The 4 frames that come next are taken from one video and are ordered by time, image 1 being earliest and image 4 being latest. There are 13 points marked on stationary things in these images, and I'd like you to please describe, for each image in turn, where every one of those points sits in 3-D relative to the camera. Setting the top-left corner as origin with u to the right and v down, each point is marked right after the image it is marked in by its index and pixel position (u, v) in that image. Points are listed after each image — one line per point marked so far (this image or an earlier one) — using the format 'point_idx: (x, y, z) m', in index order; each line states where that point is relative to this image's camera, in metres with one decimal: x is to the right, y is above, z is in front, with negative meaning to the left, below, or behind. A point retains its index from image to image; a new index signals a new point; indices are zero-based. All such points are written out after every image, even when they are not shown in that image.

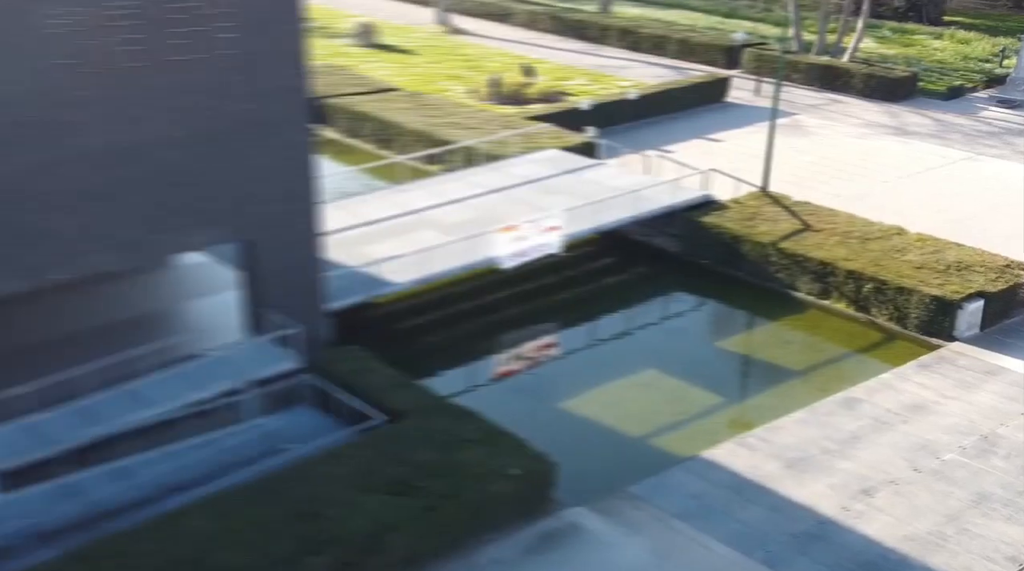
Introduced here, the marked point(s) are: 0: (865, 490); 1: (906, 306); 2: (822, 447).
0: (+4.0, -2.3, +13.3) m
1: (+5.9, -0.2, +17.6) m
2: (+3.8, -1.9, +14.5) m
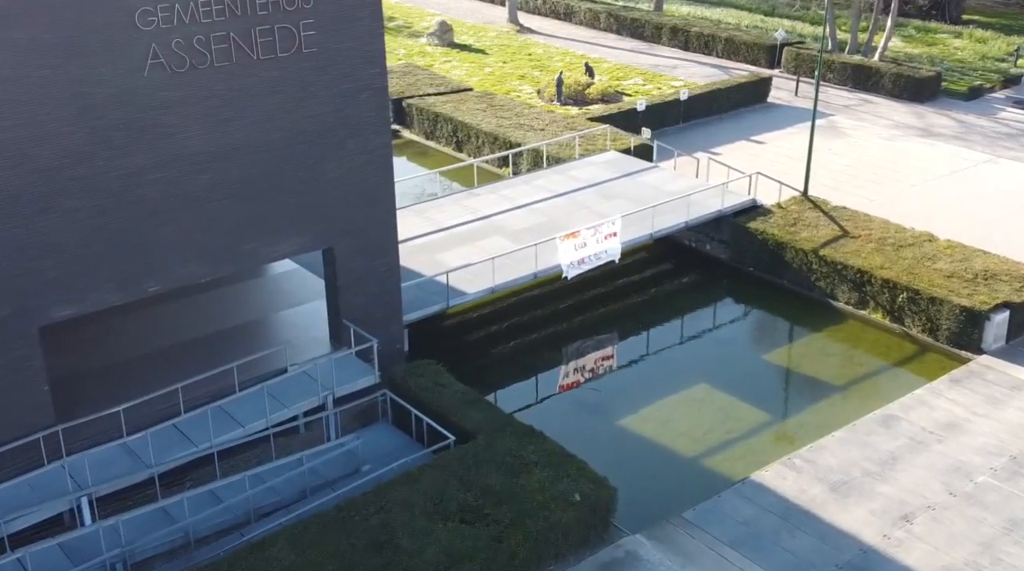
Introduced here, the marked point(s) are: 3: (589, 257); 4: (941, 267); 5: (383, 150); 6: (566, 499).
0: (+4.7, -2.8, +14.0) m
1: (+6.6, -0.5, +18.3) m
2: (+4.5, -2.4, +15.2) m
3: (+1.3, +0.5, +19.8) m
4: (+7.1, +0.3, +19.5) m
5: (-1.8, +1.9, +16.3) m
6: (+0.6, -2.4, +13.4) m
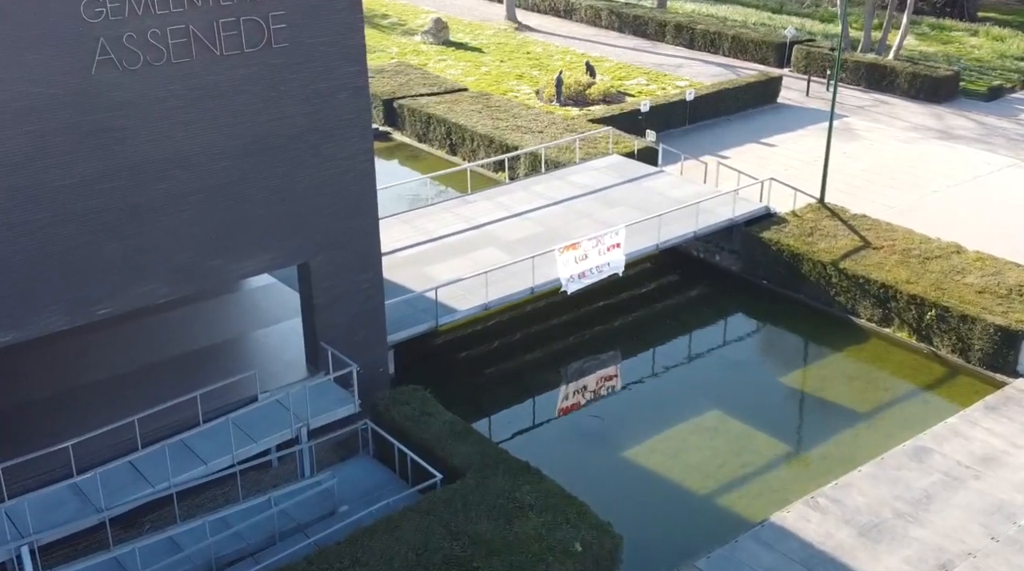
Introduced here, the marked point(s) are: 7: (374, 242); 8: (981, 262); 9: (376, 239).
0: (+4.6, -3.0, +12.5) m
1: (+6.5, -0.7, +16.8) m
2: (+4.4, -2.6, +13.7) m
3: (+1.2, +0.2, +18.3) m
4: (+7.0, +0.1, +18.0) m
5: (-1.9, +1.6, +14.9) m
6: (+0.5, -2.7, +11.9) m
7: (-1.8, +0.6, +15.3) m
8: (+7.5, +0.4, +18.9) m
9: (-1.8, +0.6, +15.3) m
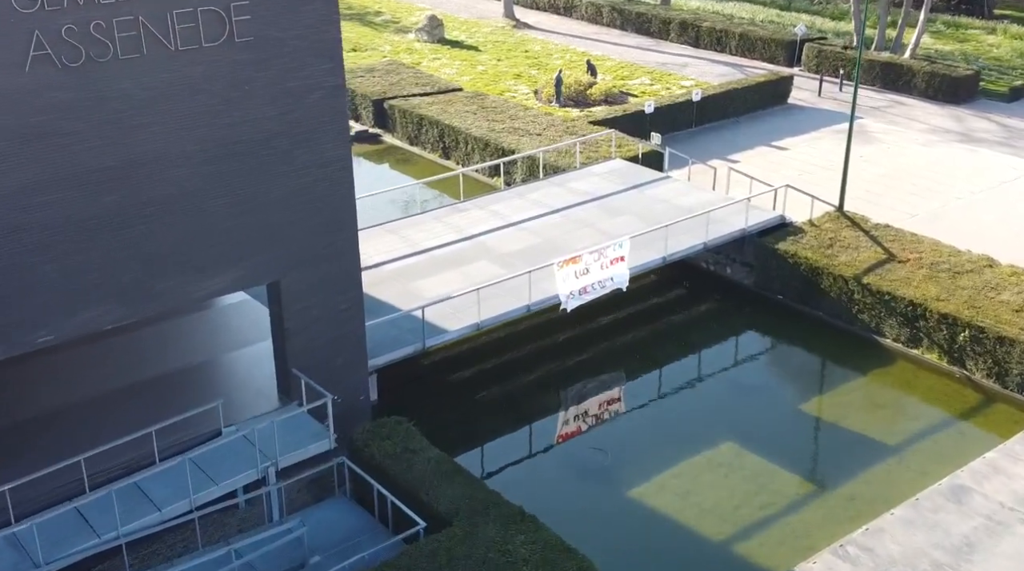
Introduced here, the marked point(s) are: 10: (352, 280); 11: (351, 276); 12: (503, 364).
0: (+4.5, -3.2, +11.0) m
1: (+6.4, -1.0, +15.3) m
2: (+4.4, -2.9, +12.2) m
3: (+1.2, 0.0, +16.8) m
4: (+7.0, -0.2, +16.5) m
5: (-1.9, +1.4, +13.4) m
6: (+0.5, -2.9, +10.4) m
7: (-1.9, +0.3, +13.8) m
8: (+7.5, +0.1, +17.4) m
9: (-1.8, +0.4, +13.8) m
10: (-1.9, +0.1, +13.9) m
11: (-1.9, +0.1, +13.9) m
12: (-0.1, -1.2, +17.7) m
